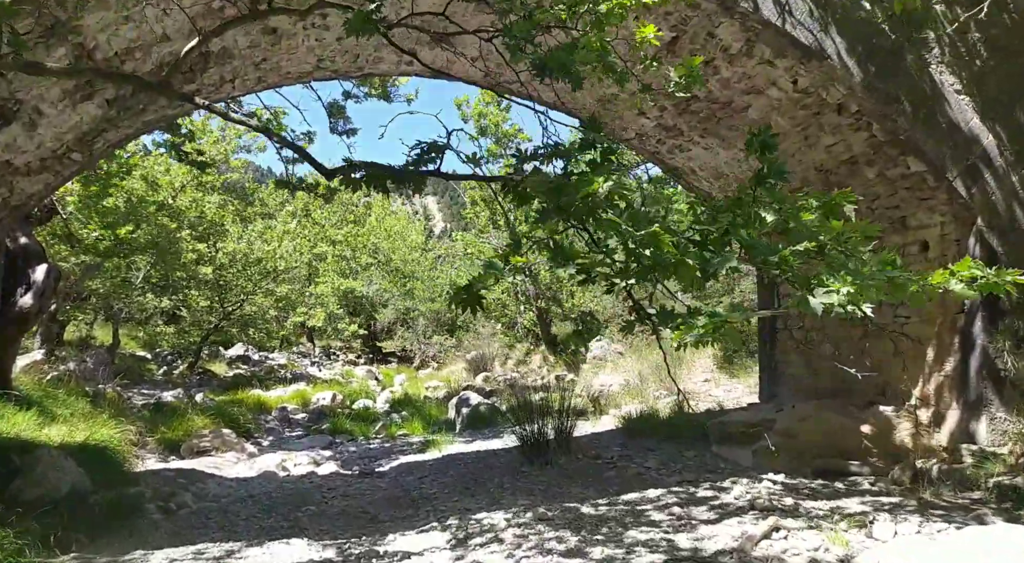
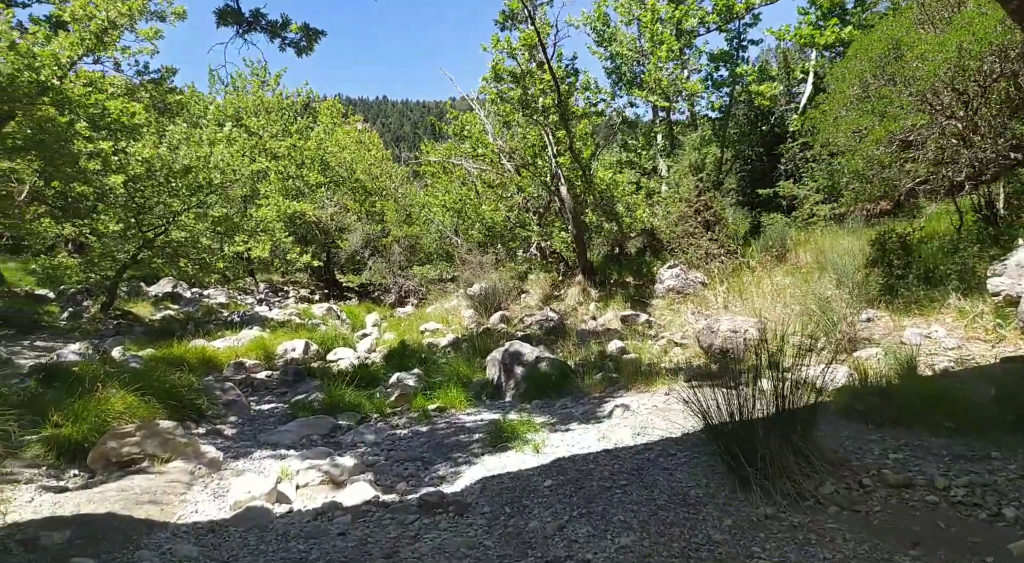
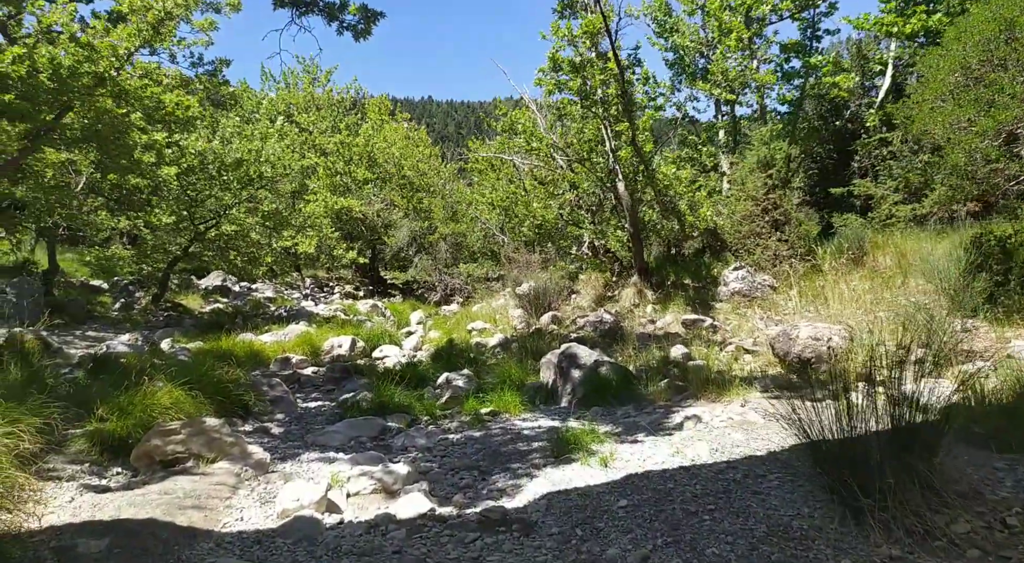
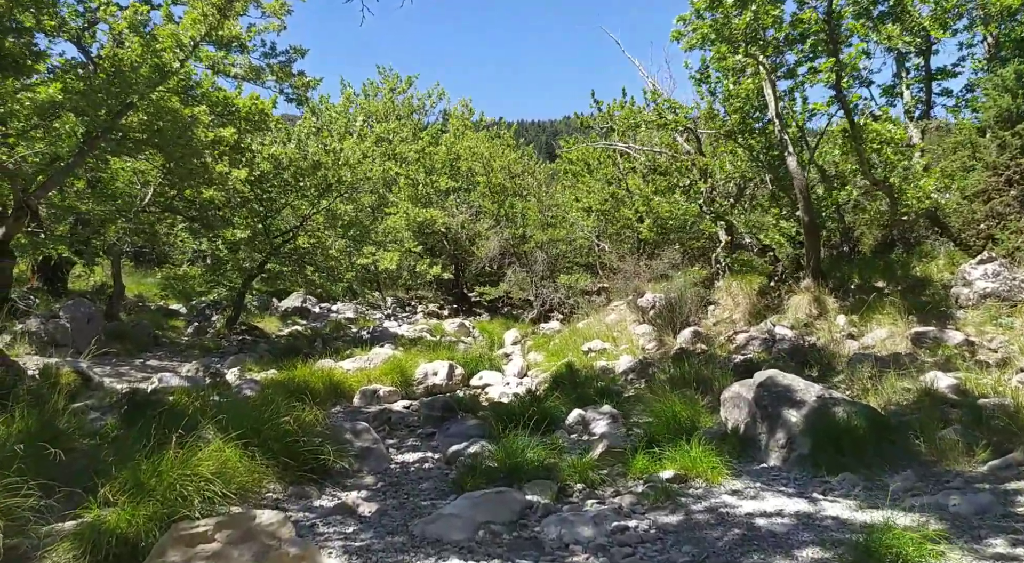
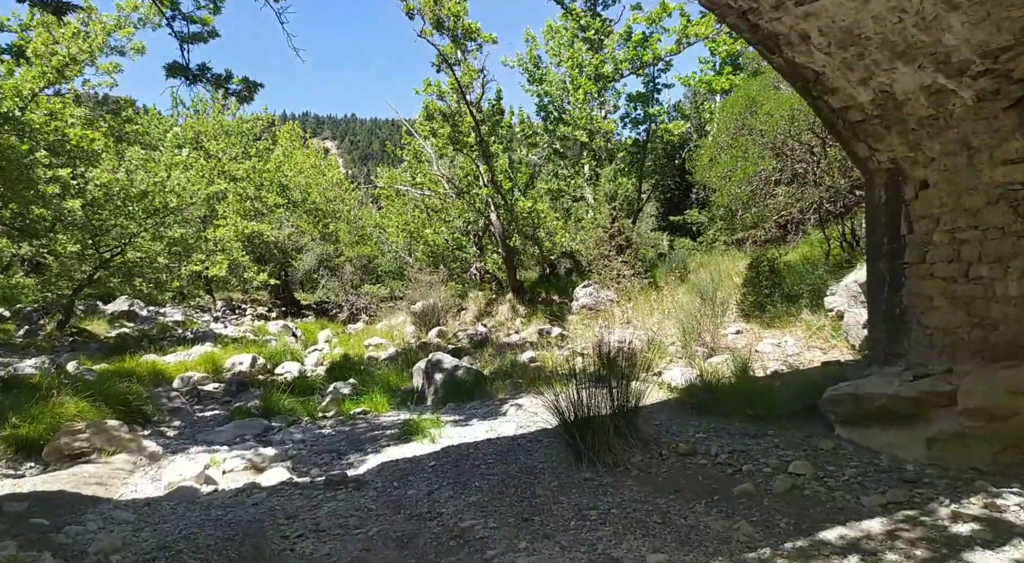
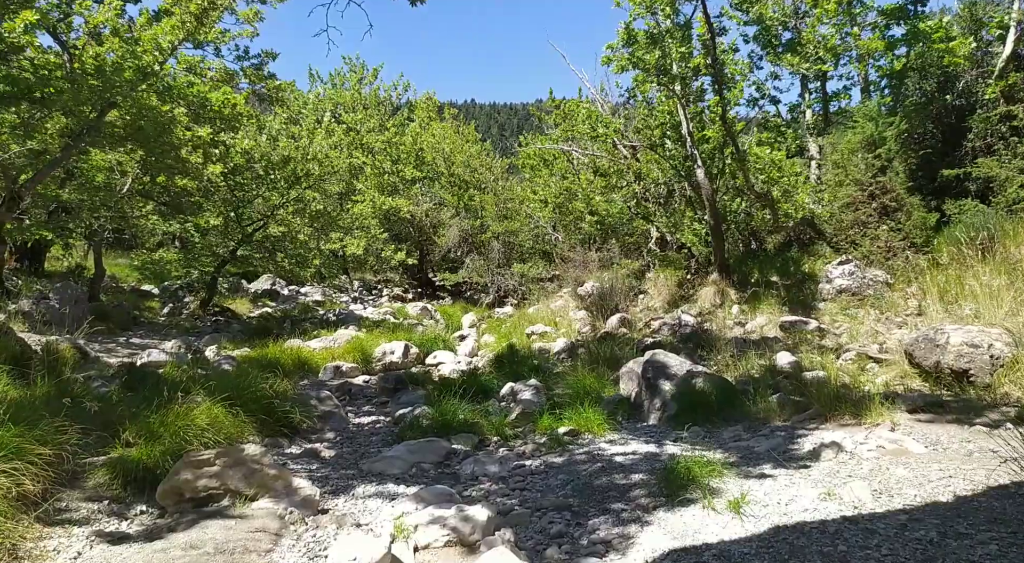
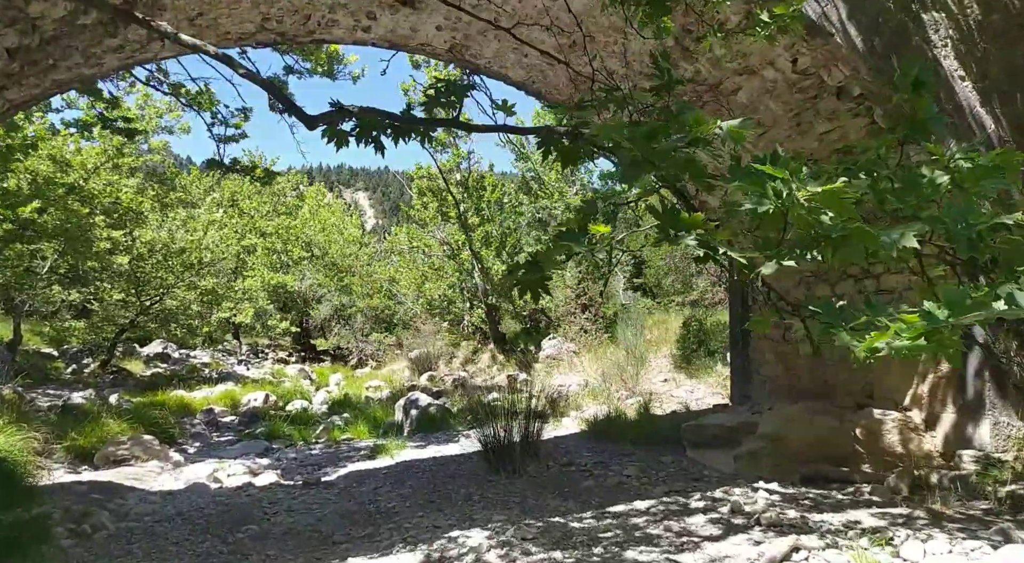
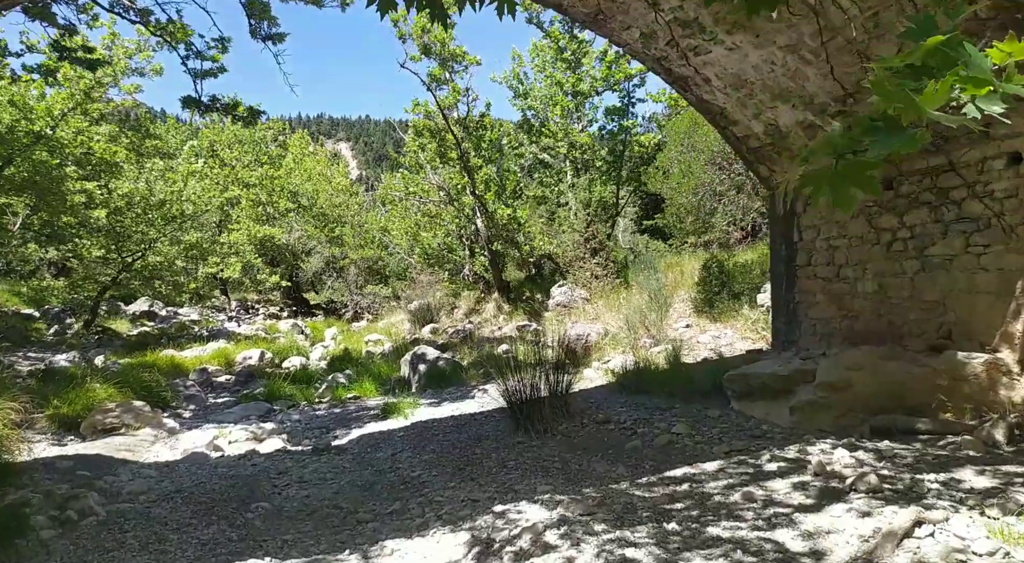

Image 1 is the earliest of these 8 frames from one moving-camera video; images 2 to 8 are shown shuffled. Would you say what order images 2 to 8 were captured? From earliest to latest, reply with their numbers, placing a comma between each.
7, 8, 5, 2, 3, 6, 4
